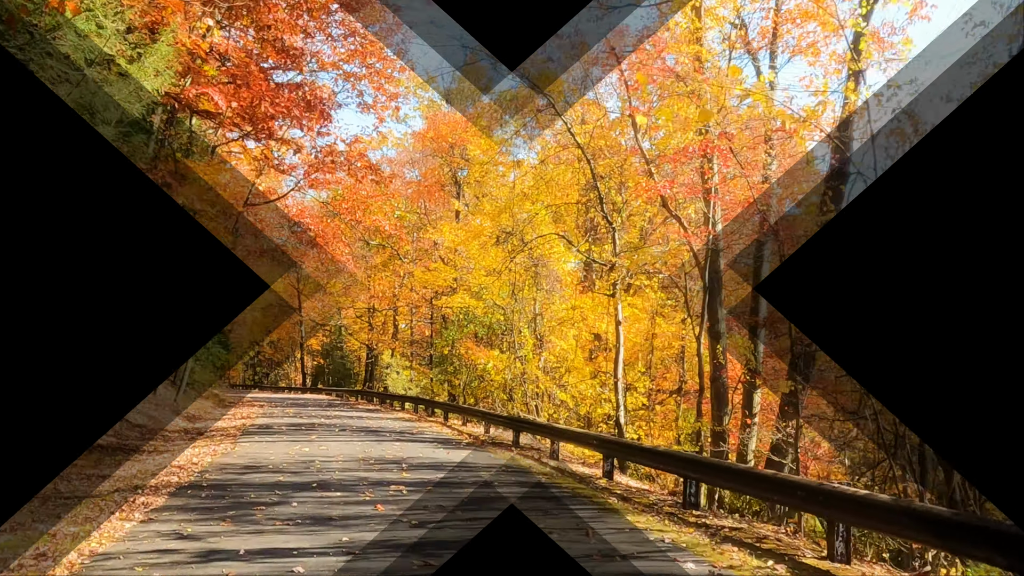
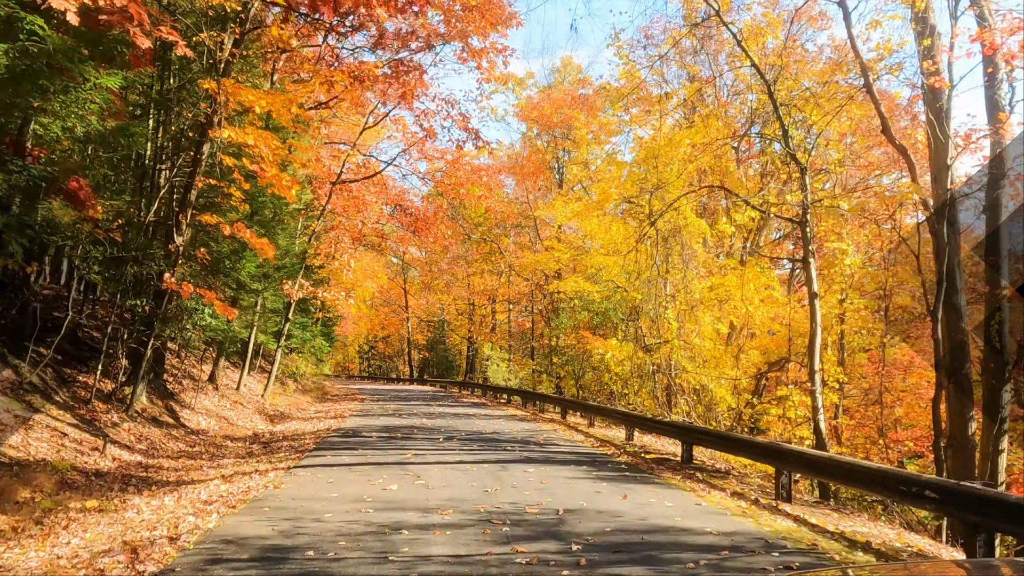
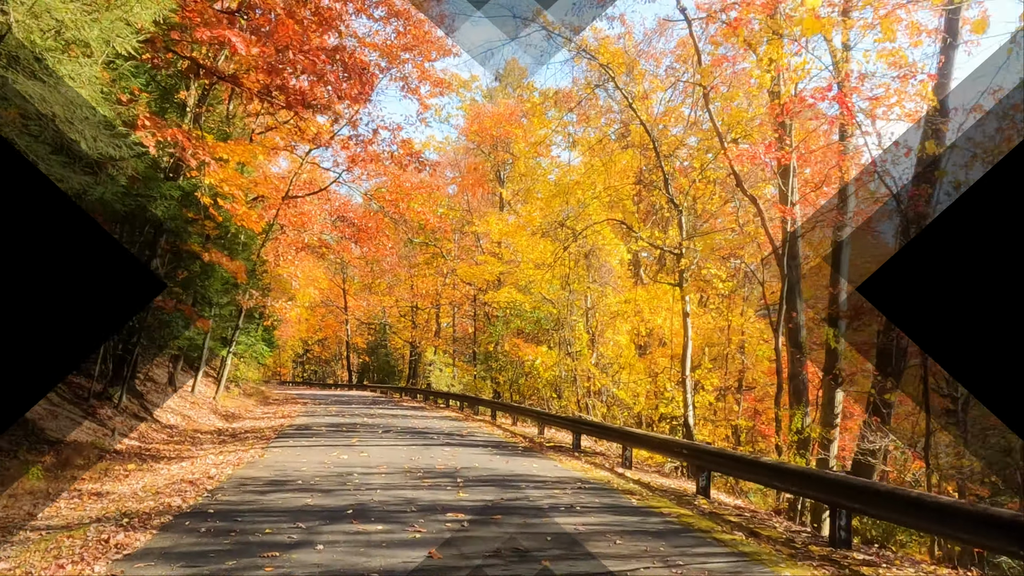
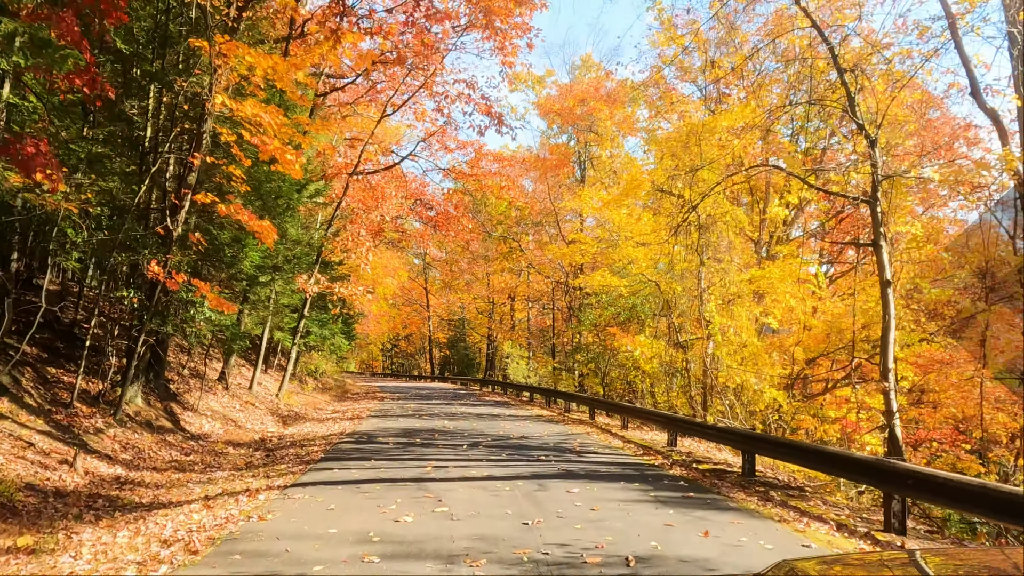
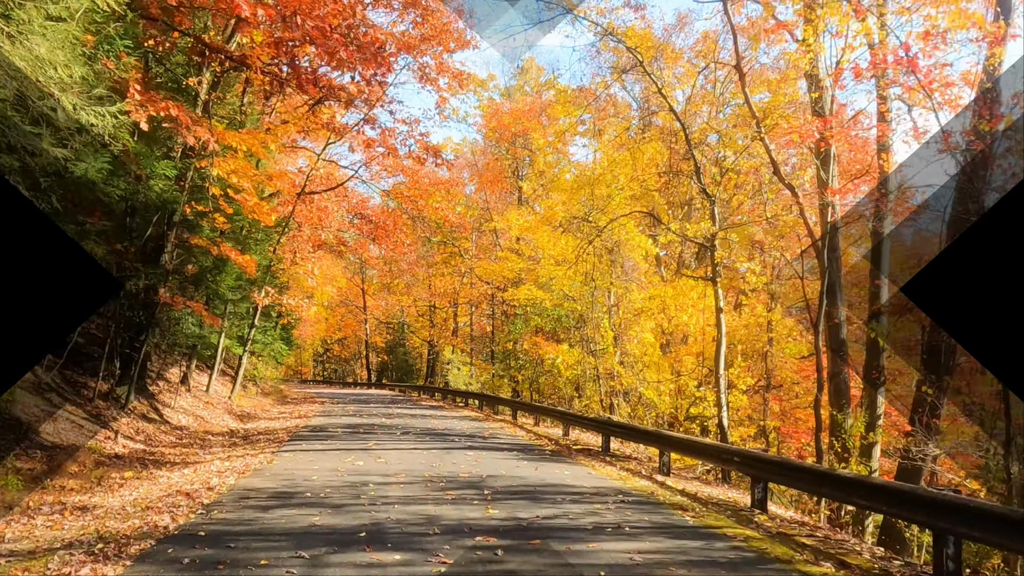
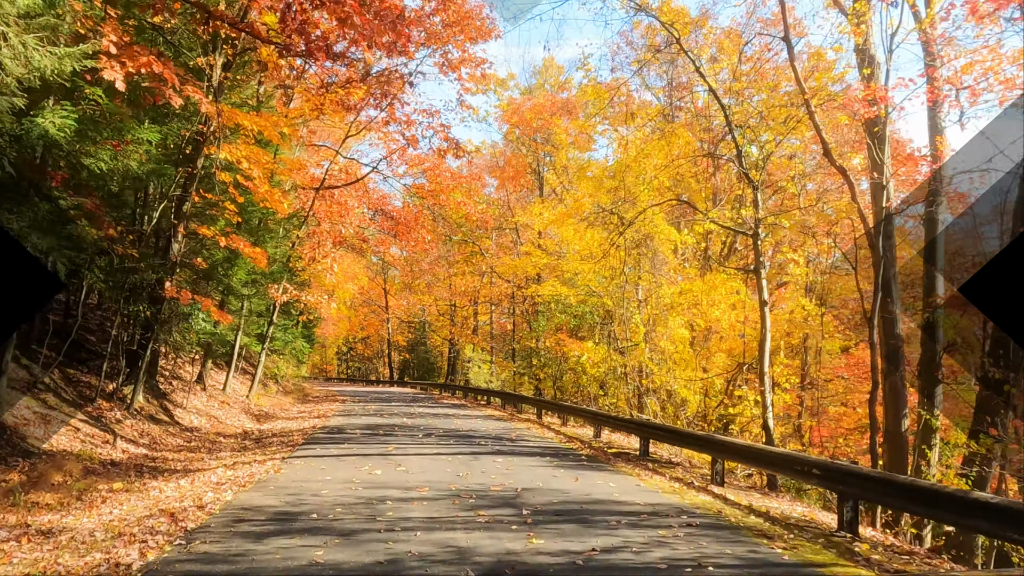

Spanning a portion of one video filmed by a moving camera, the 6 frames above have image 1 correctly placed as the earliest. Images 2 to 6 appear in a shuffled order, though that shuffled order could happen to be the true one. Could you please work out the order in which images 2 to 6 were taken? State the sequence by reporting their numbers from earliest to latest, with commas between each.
3, 5, 6, 2, 4
